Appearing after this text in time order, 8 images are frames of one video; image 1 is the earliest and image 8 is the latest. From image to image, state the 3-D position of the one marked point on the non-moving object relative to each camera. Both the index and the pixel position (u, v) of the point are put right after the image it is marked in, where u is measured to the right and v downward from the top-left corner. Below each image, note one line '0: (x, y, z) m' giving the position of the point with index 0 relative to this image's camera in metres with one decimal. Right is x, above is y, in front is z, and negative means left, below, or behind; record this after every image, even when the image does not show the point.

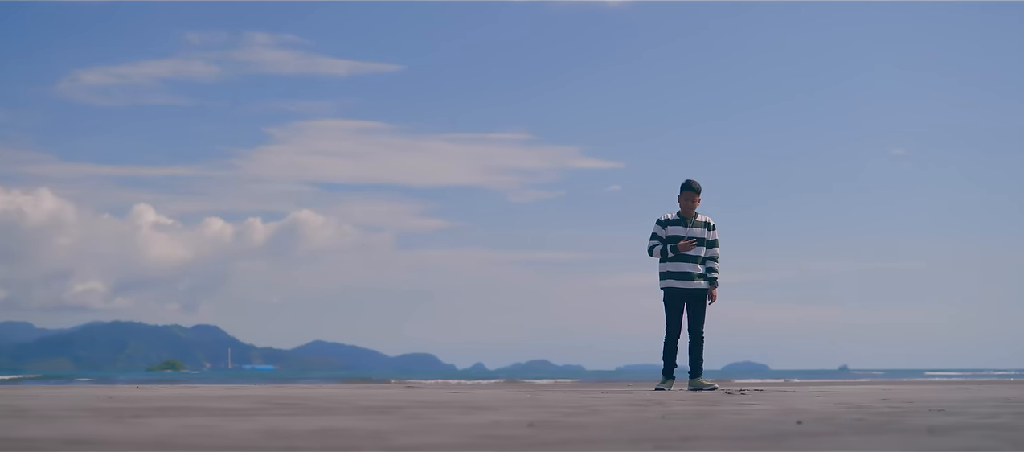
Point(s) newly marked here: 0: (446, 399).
0: (-0.4, -1.0, +8.6) m
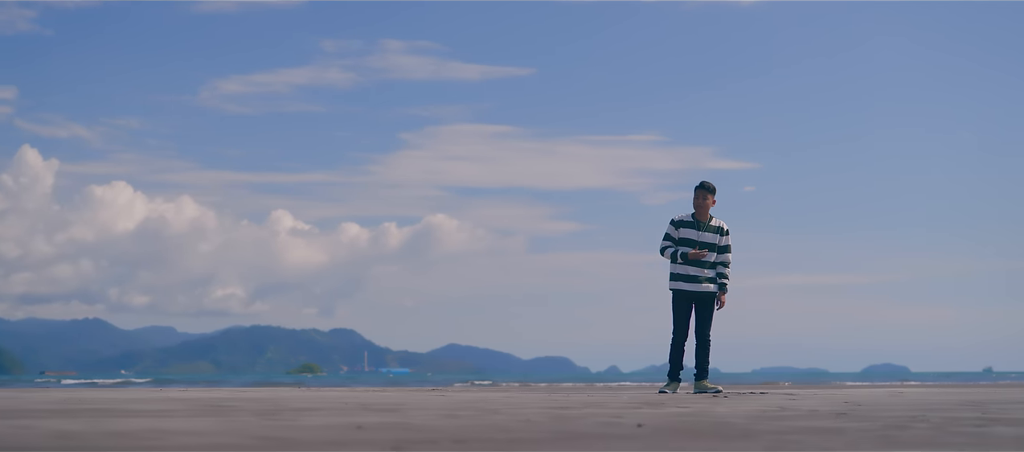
0: (-0.8, -1.0, +8.7) m
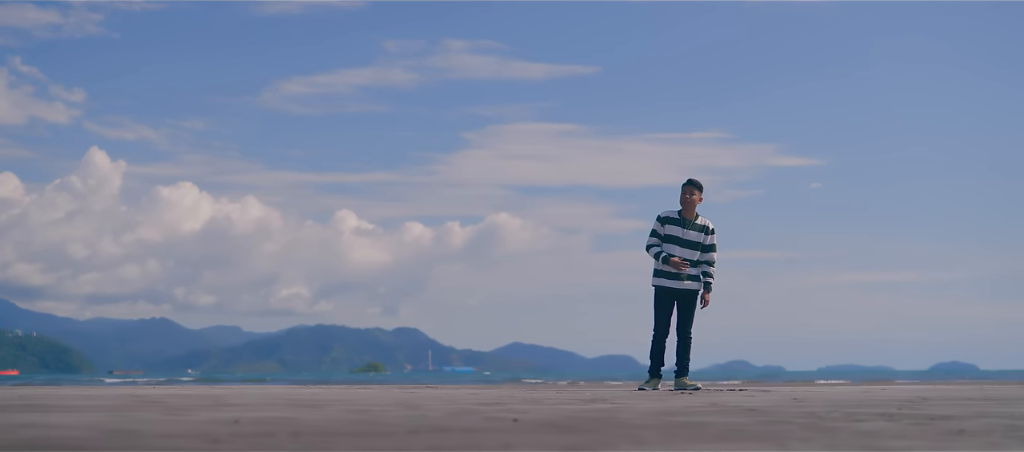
0: (-1.2, -1.0, +8.8) m
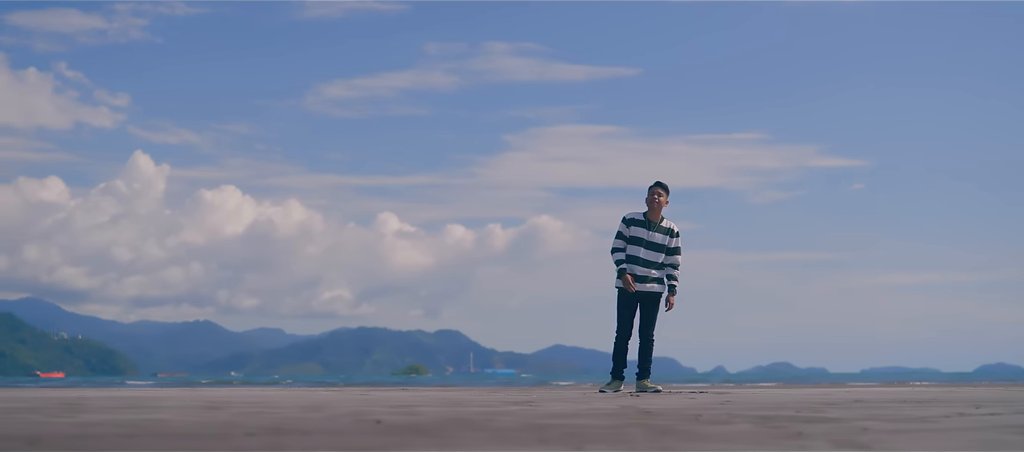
0: (-1.7, -1.0, +8.9) m
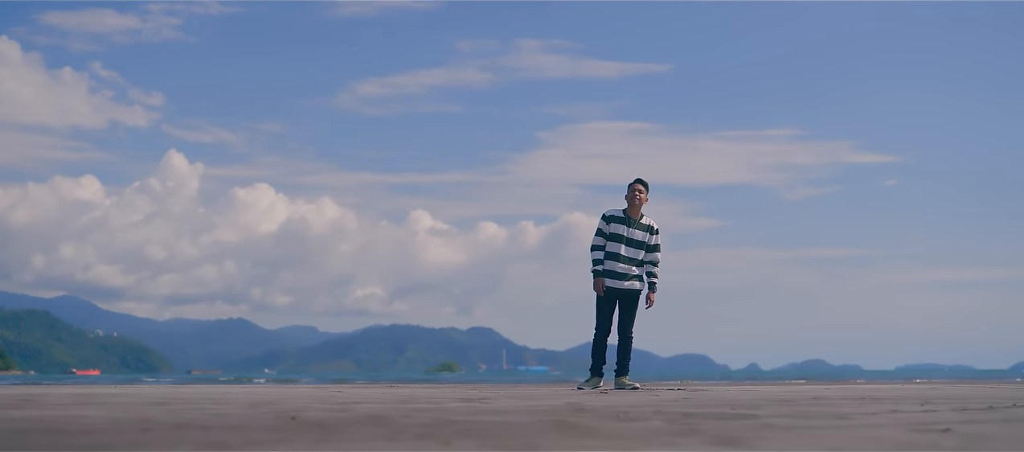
0: (-1.9, -1.0, +9.0) m
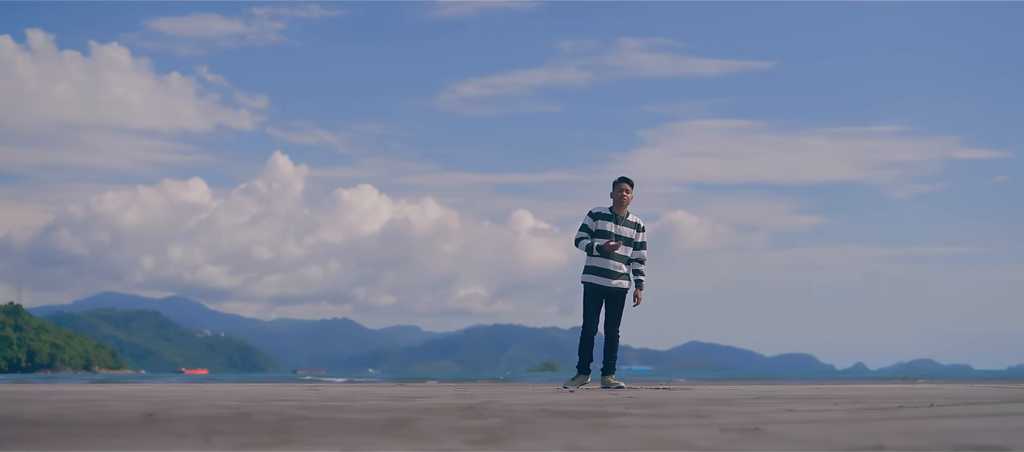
0: (-2.4, -1.0, +9.1) m
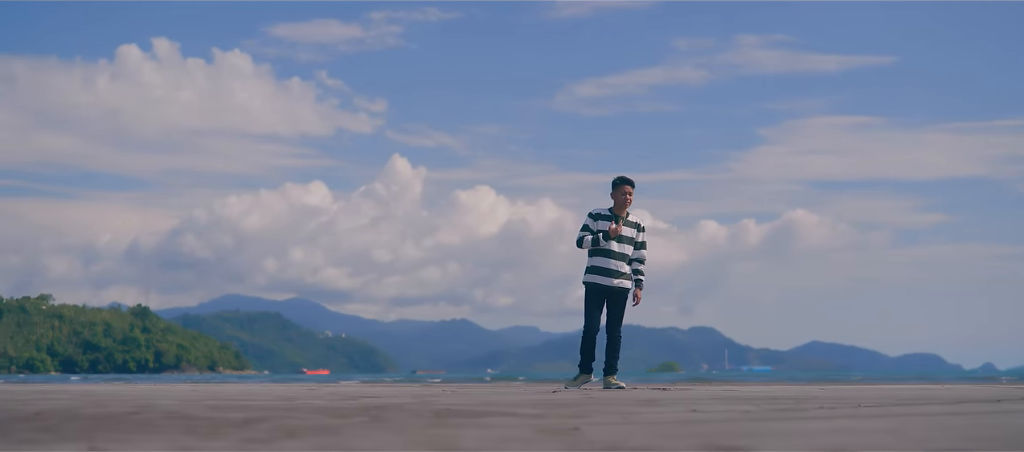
0: (-2.7, -1.1, +9.4) m
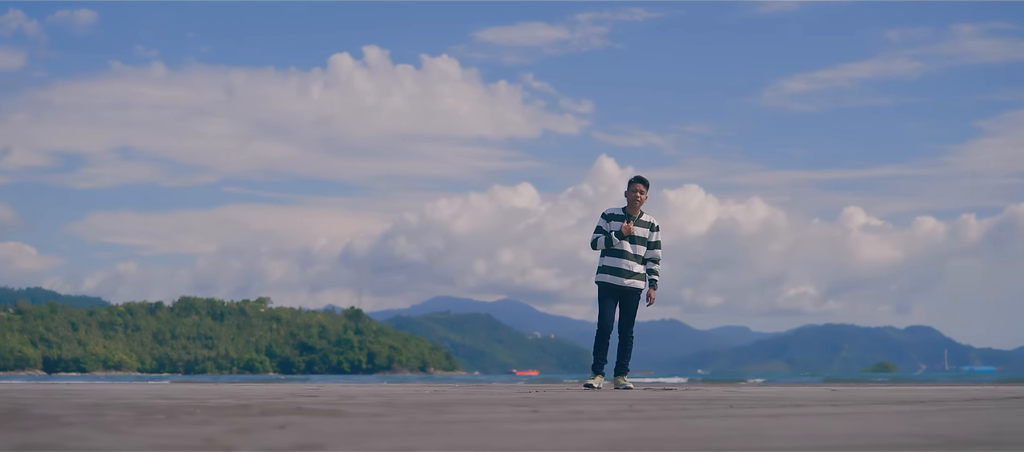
0: (-3.1, -1.1, +9.9) m
